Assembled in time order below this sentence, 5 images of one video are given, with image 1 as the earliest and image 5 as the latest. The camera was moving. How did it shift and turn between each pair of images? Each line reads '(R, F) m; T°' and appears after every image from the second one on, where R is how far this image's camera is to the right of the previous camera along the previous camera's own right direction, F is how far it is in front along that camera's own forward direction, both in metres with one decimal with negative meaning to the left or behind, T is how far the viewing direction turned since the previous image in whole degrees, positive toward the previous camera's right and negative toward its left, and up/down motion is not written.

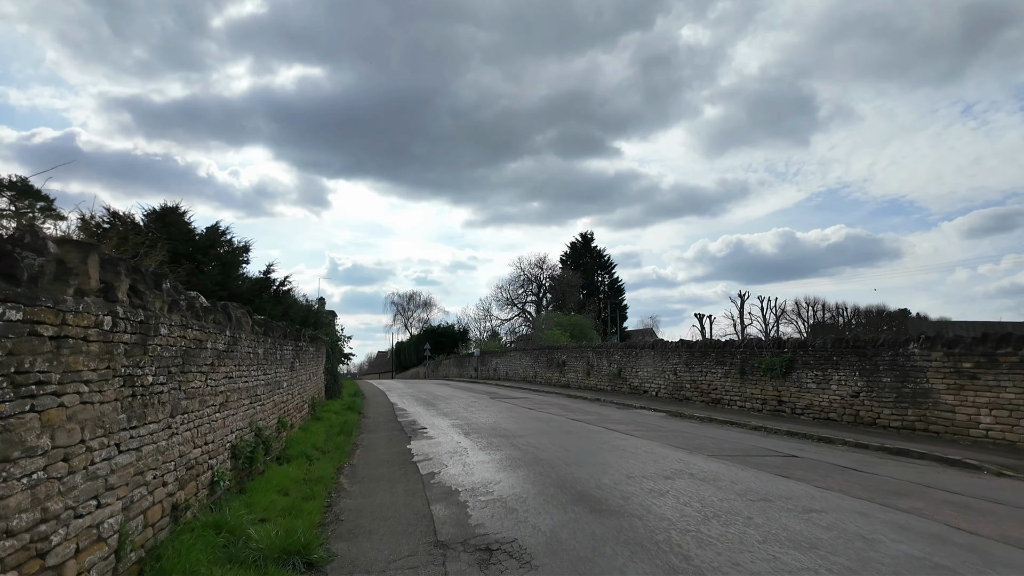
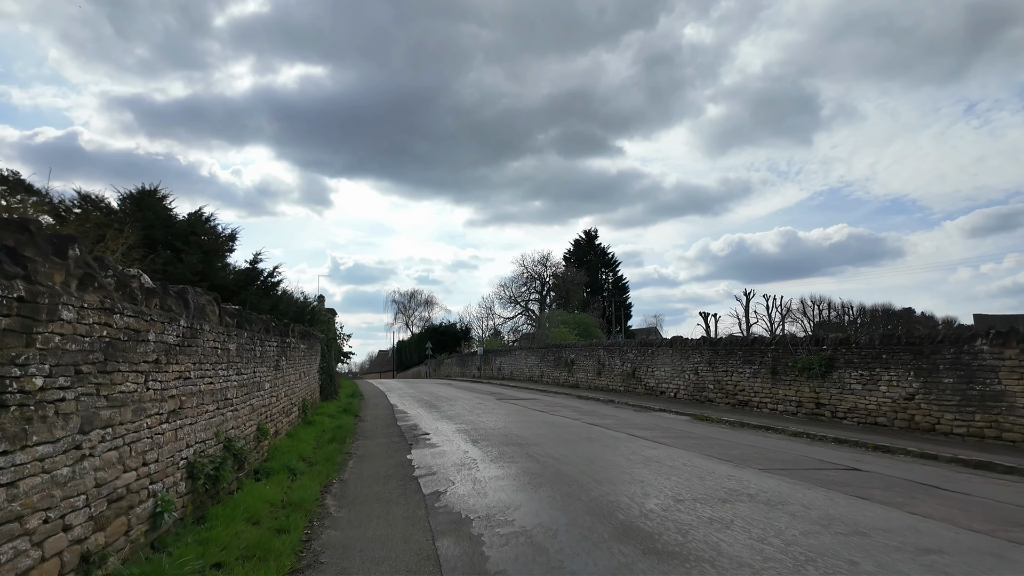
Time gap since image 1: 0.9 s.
(-0.2, +1.3) m; 0°
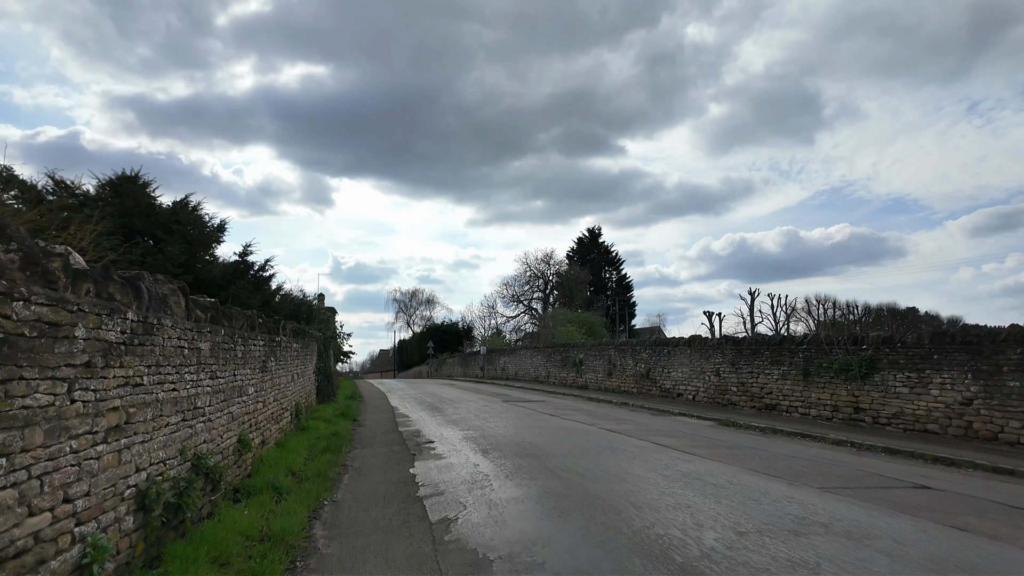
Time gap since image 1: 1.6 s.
(-0.2, +1.1) m; 0°
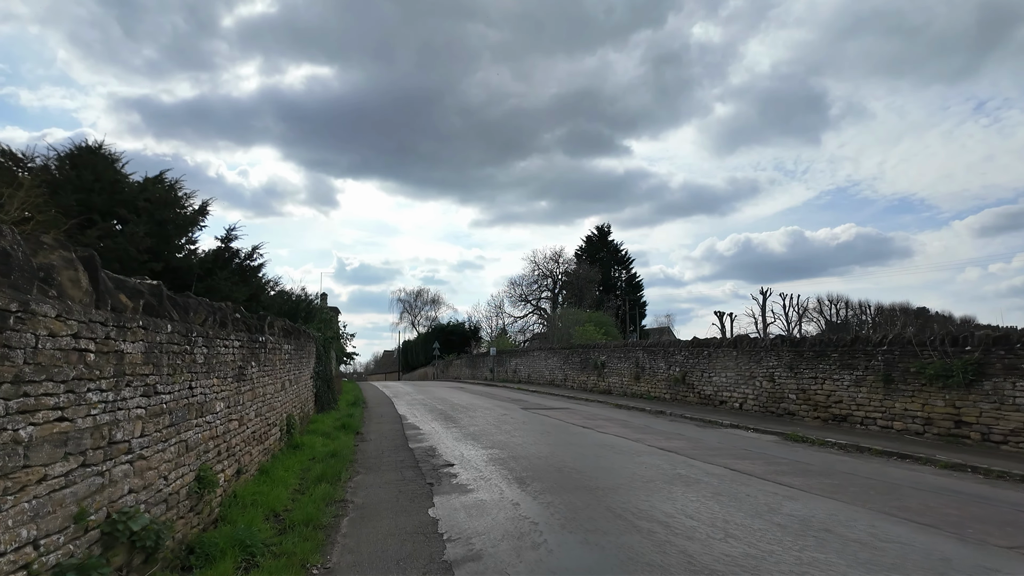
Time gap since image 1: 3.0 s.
(-0.5, +2.0) m; 0°
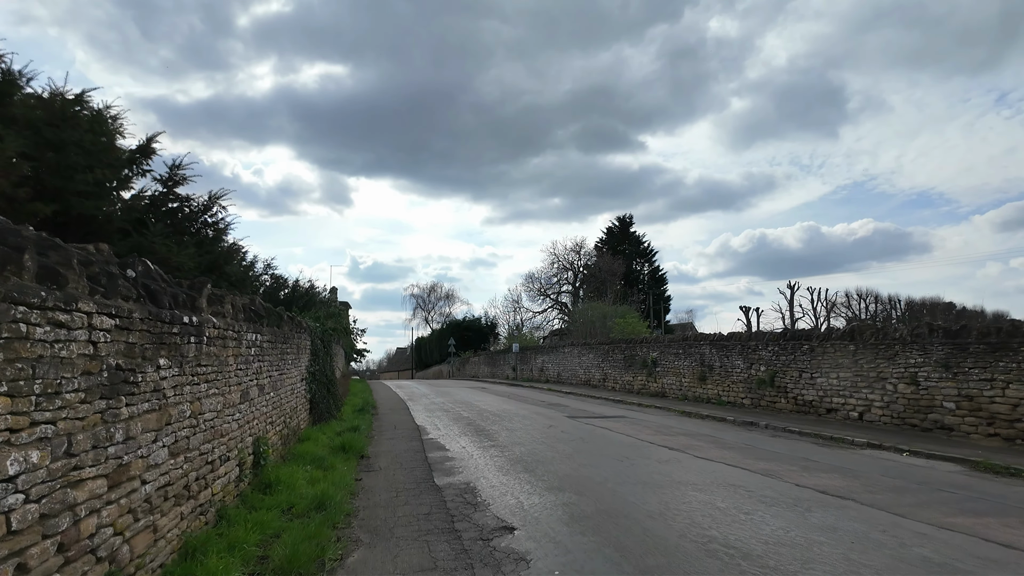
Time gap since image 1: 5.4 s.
(-0.7, +3.5) m; -1°
